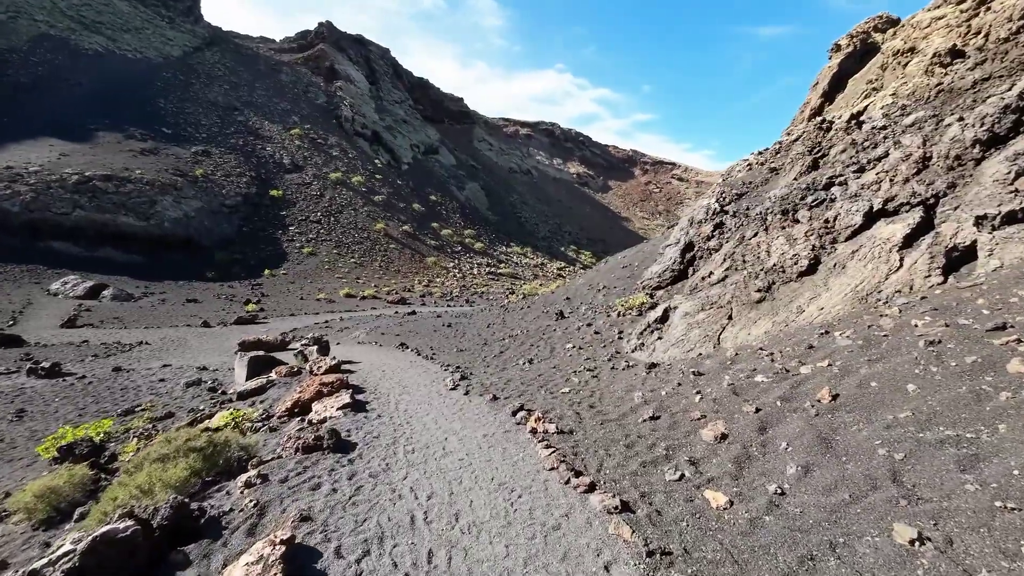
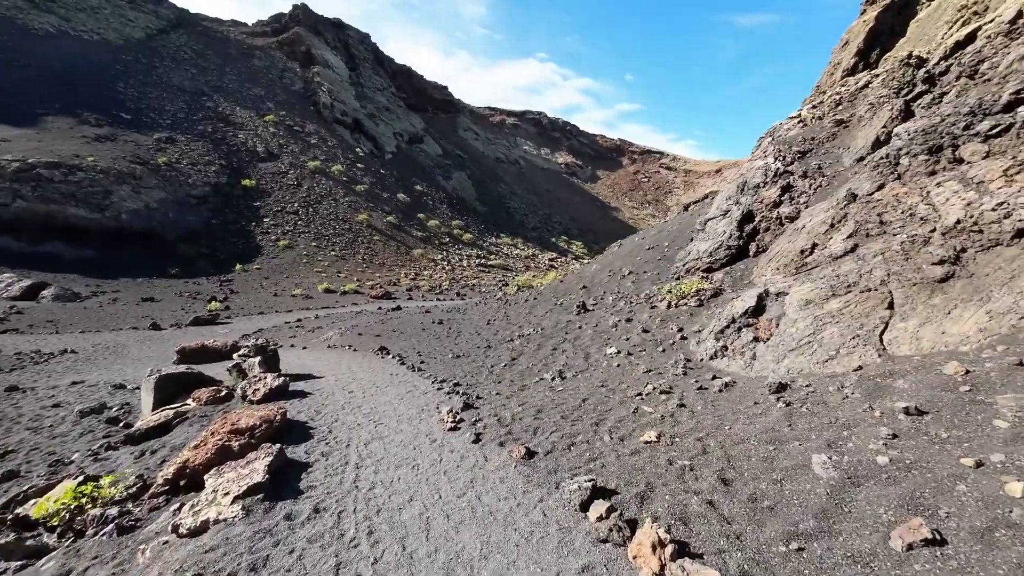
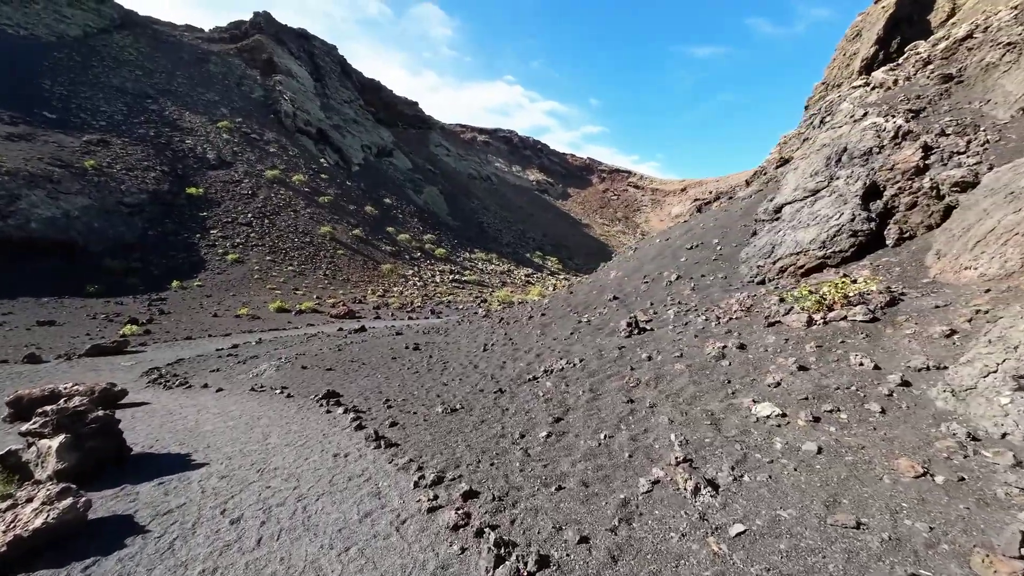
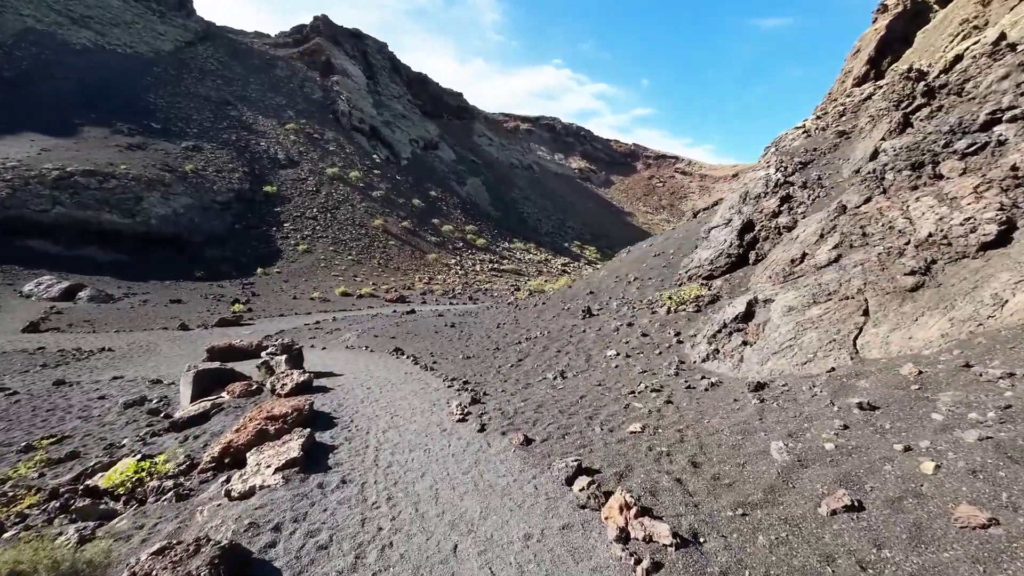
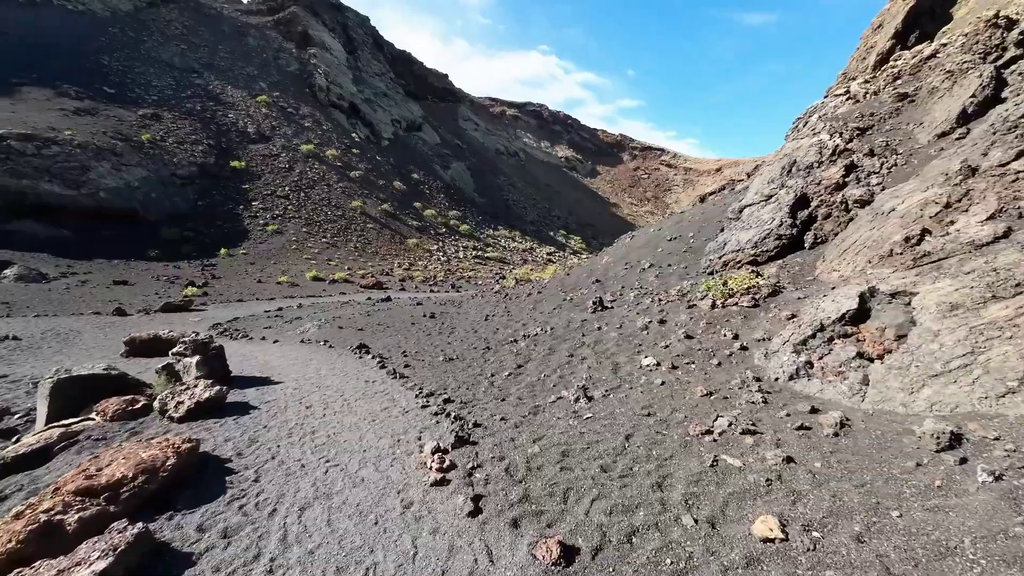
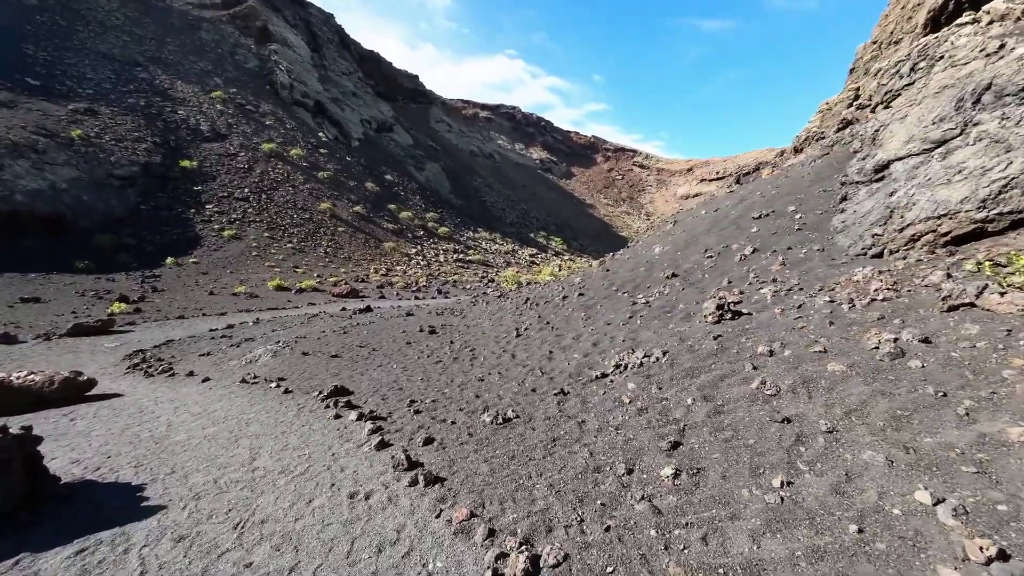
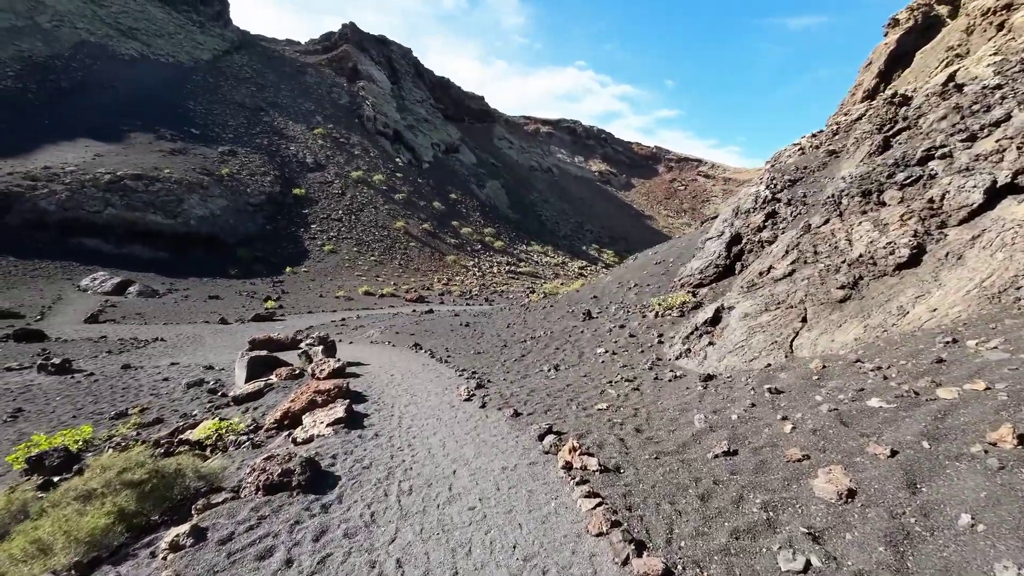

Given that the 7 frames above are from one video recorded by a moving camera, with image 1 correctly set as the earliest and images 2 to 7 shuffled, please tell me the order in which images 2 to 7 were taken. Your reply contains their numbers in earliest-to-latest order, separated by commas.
7, 4, 2, 5, 3, 6
